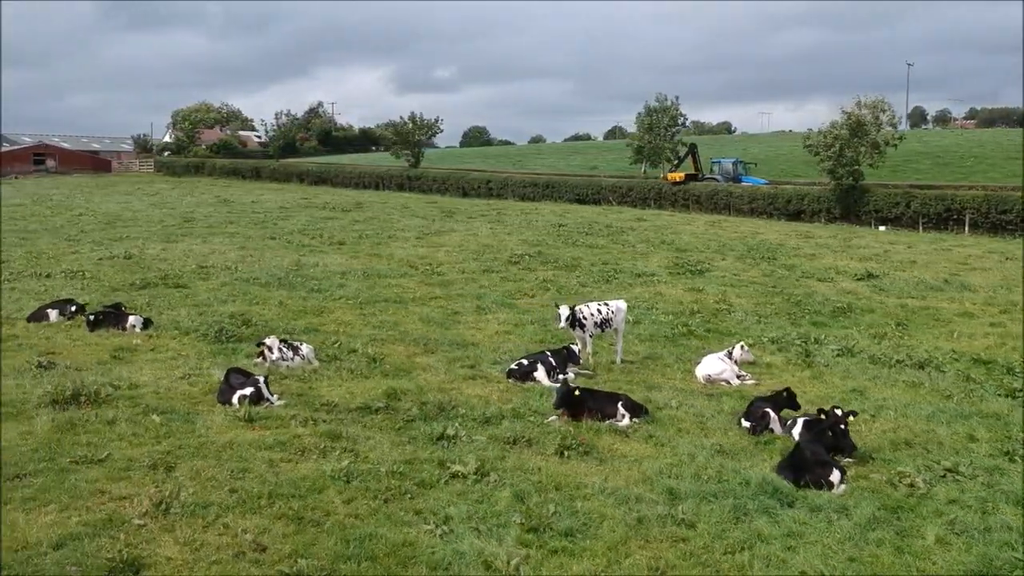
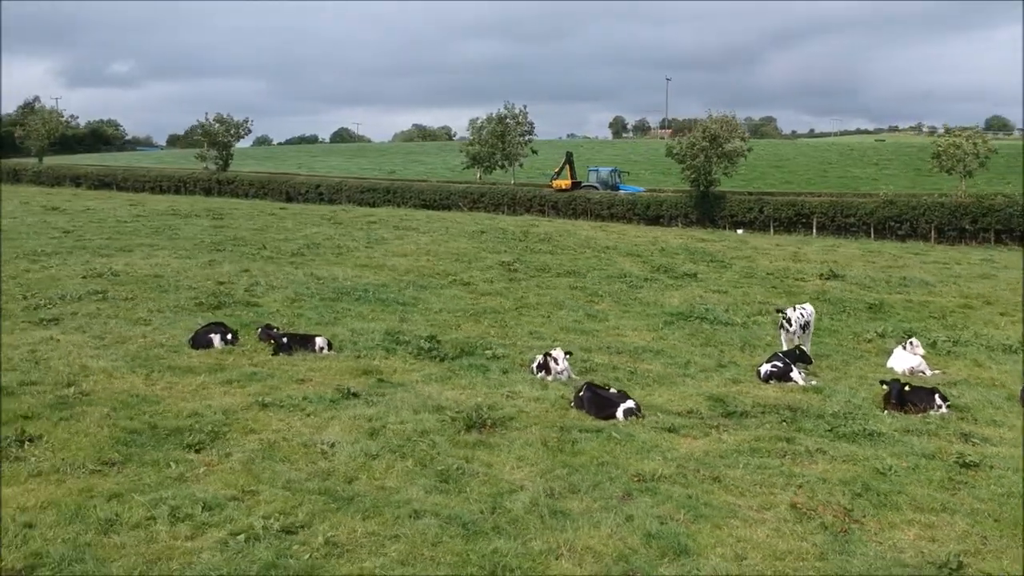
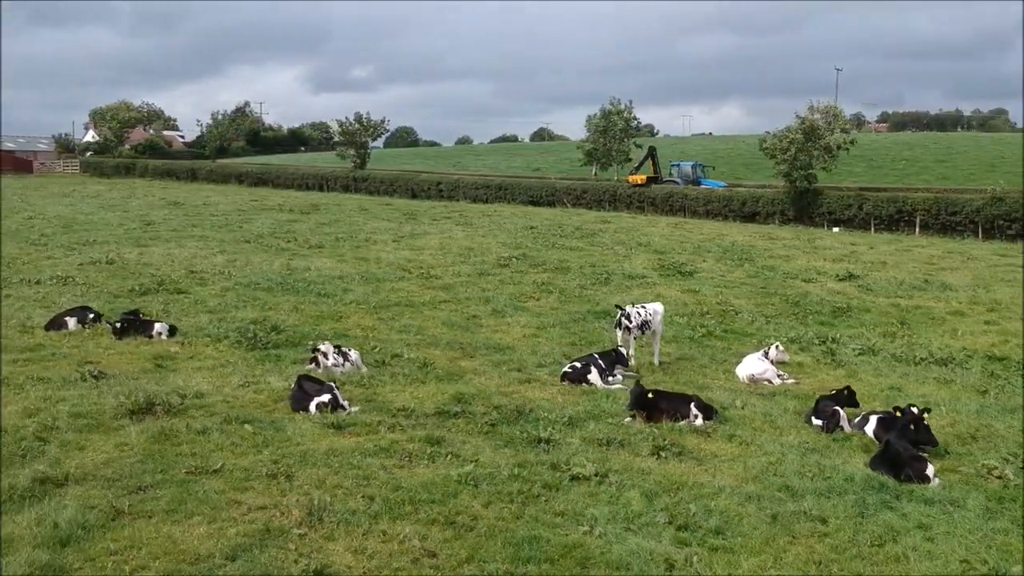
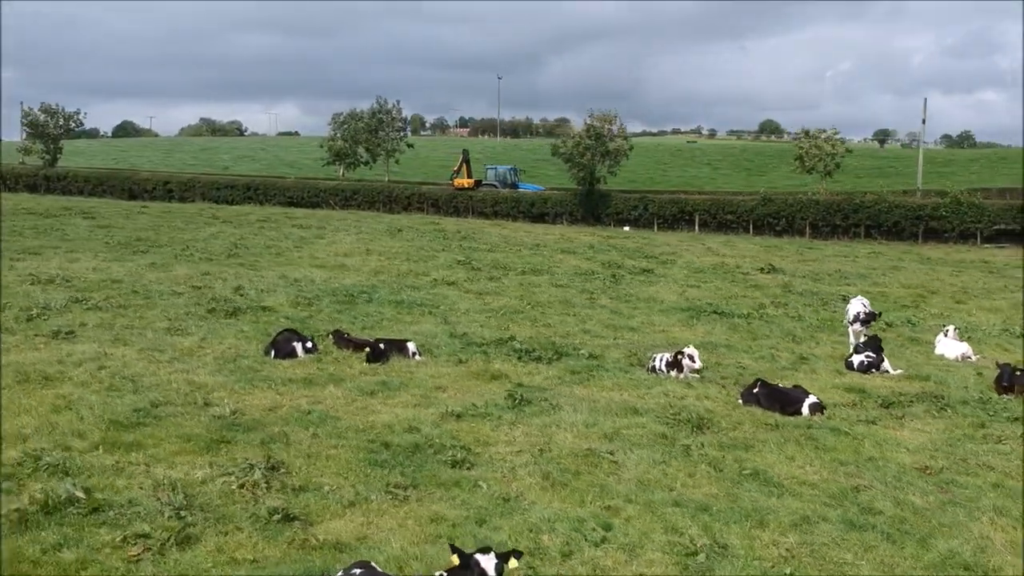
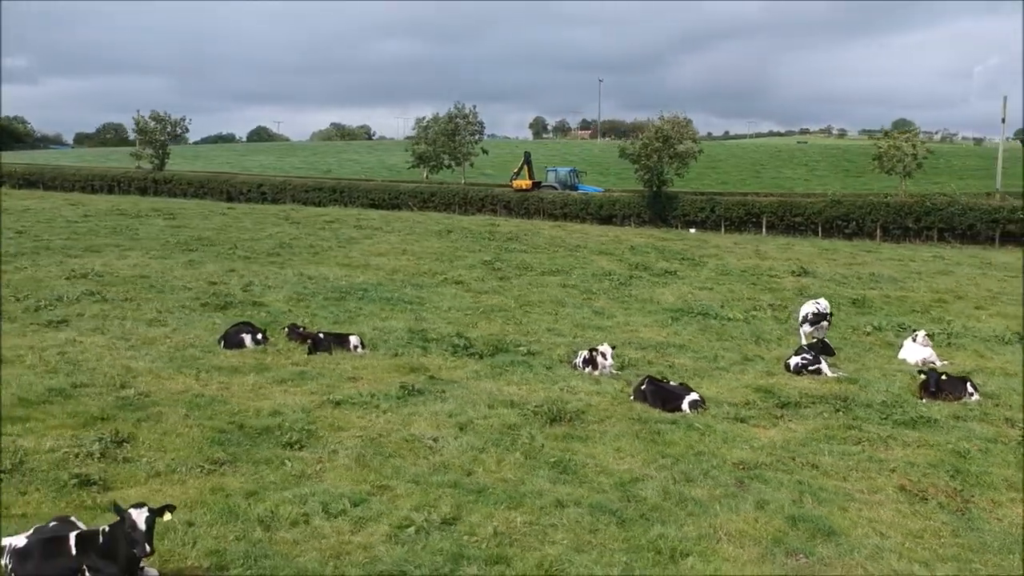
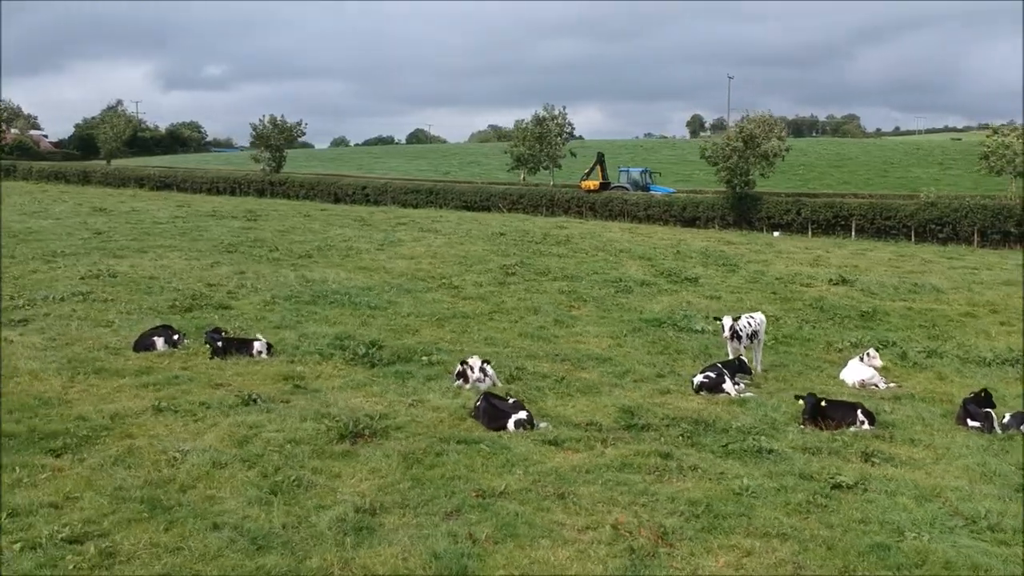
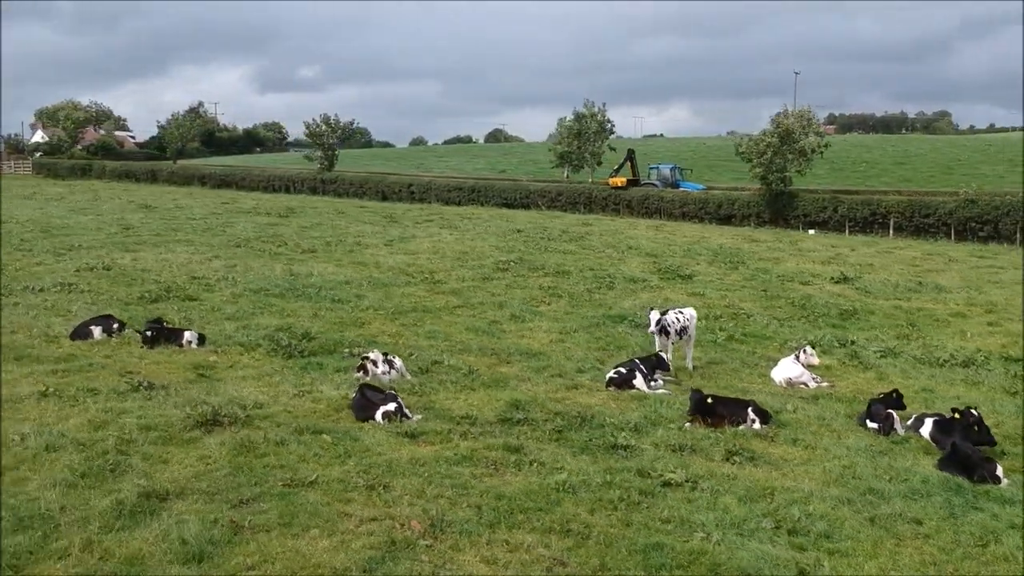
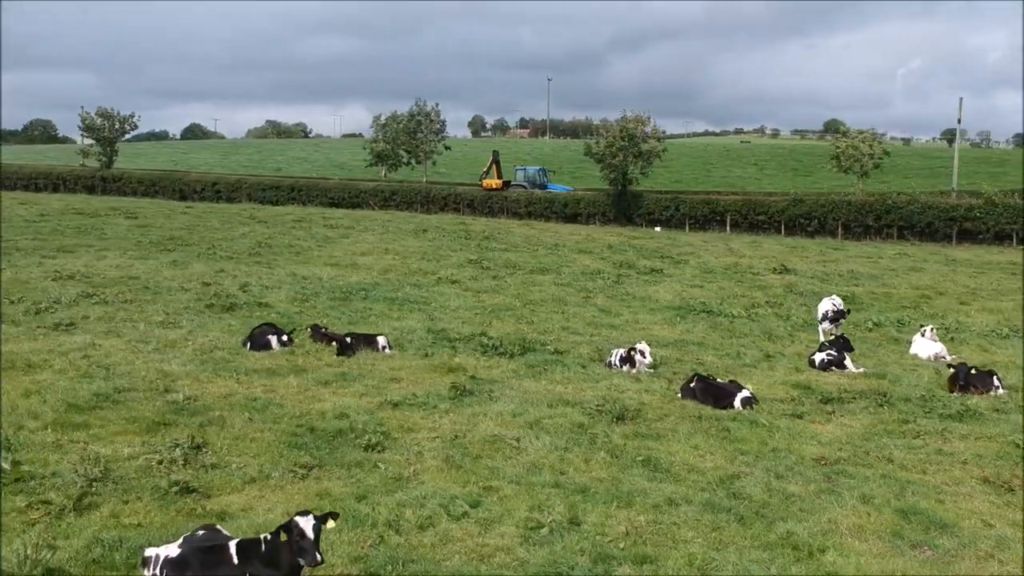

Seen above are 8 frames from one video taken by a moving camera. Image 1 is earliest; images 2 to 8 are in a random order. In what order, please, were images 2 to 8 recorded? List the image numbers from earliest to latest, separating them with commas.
3, 7, 6, 2, 5, 8, 4
